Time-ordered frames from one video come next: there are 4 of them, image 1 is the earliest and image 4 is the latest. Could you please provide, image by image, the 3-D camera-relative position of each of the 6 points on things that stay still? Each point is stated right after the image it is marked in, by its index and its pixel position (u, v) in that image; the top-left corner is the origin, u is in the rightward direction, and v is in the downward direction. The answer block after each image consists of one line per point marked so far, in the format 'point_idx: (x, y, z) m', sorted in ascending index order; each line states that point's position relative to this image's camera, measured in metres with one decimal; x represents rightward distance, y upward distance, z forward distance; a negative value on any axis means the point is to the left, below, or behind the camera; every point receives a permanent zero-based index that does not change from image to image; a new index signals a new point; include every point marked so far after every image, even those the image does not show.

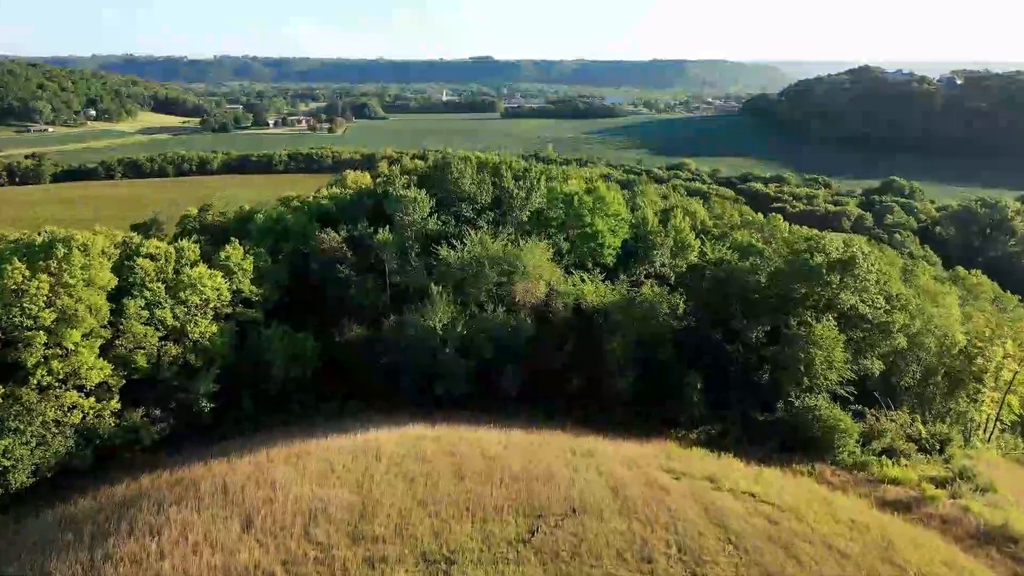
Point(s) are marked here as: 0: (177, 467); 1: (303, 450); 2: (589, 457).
0: (-5.3, -2.8, +19.7) m
1: (-3.2, -2.5, +19.1) m
2: (+1.2, -2.6, +19.4) m
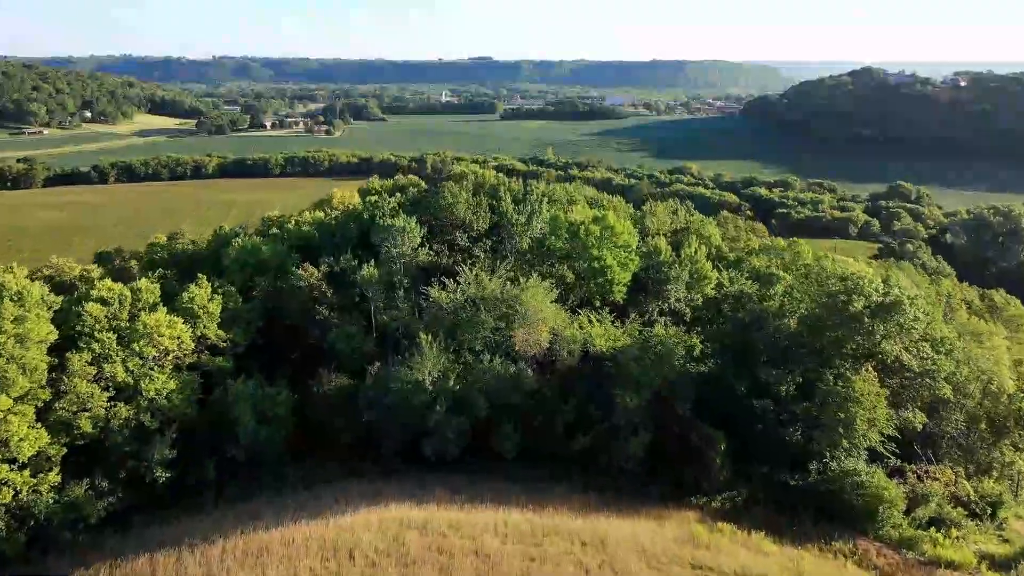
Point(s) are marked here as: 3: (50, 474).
0: (-5.3, -3.7, +16.9) m
1: (-3.2, -3.3, +16.3) m
2: (+1.2, -3.5, +16.5) m
3: (-6.8, -2.8, +18.6) m
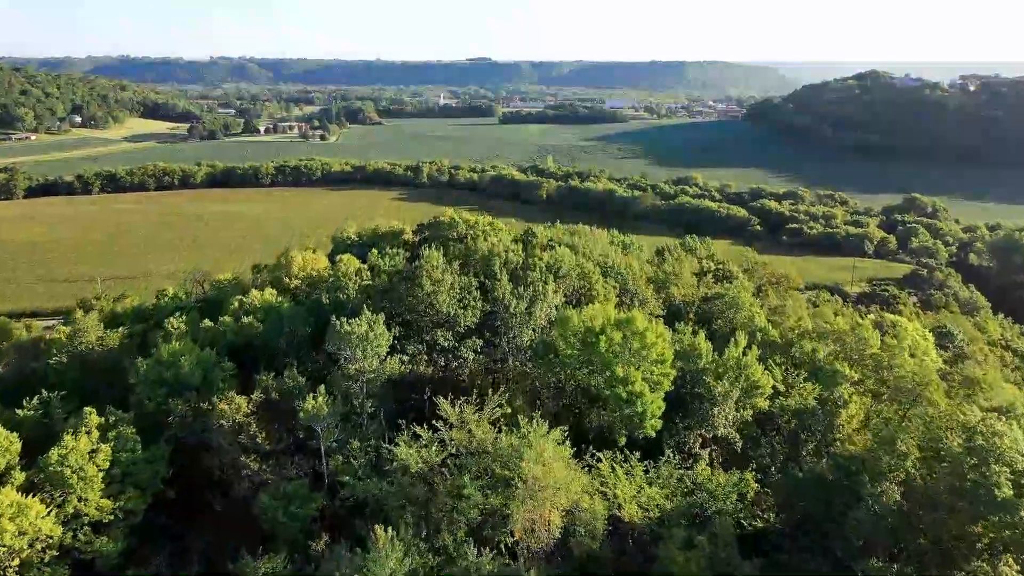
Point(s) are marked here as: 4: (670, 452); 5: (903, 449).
0: (-5.3, -5.7, +10.5) m
1: (-3.2, -5.3, +9.8) m
2: (+1.1, -5.5, +10.1) m
3: (-6.9, -4.8, +12.2) m
4: (+2.5, -2.6, +19.8) m
5: (+5.5, -2.2, +17.9) m
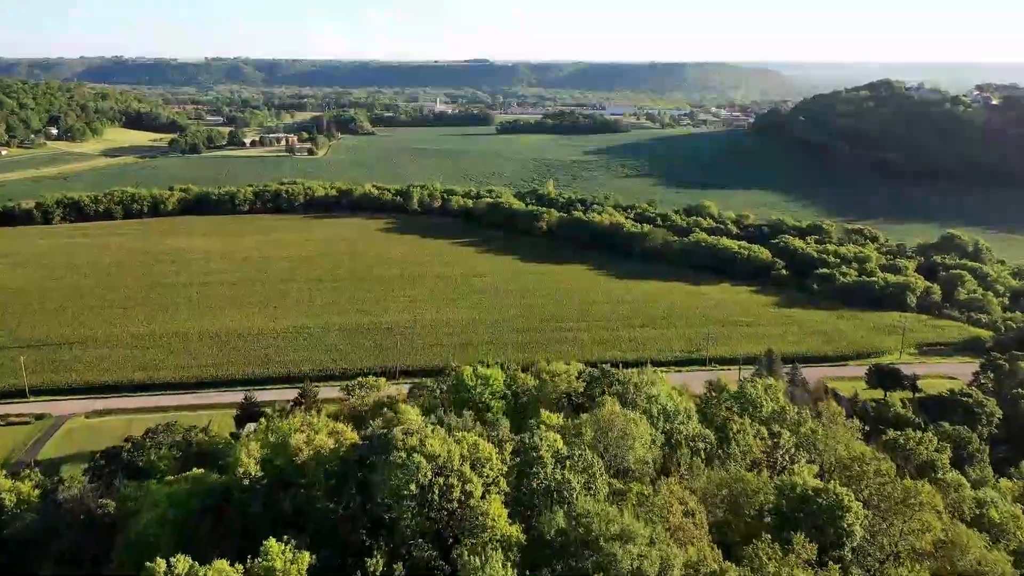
0: (-5.4, -10.8, -3.8) m
1: (-3.3, -10.5, -4.4) m
2: (+1.1, -10.6, -4.2) m
3: (-7.0, -9.9, -2.1) m
4: (+2.4, -7.7, +5.5) m
5: (+5.4, -7.4, +3.6) m
